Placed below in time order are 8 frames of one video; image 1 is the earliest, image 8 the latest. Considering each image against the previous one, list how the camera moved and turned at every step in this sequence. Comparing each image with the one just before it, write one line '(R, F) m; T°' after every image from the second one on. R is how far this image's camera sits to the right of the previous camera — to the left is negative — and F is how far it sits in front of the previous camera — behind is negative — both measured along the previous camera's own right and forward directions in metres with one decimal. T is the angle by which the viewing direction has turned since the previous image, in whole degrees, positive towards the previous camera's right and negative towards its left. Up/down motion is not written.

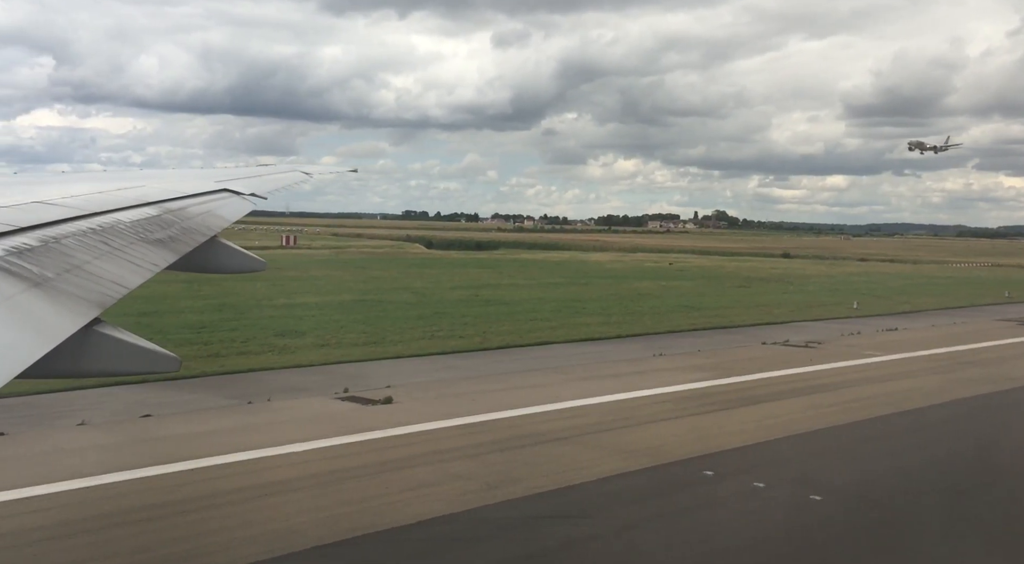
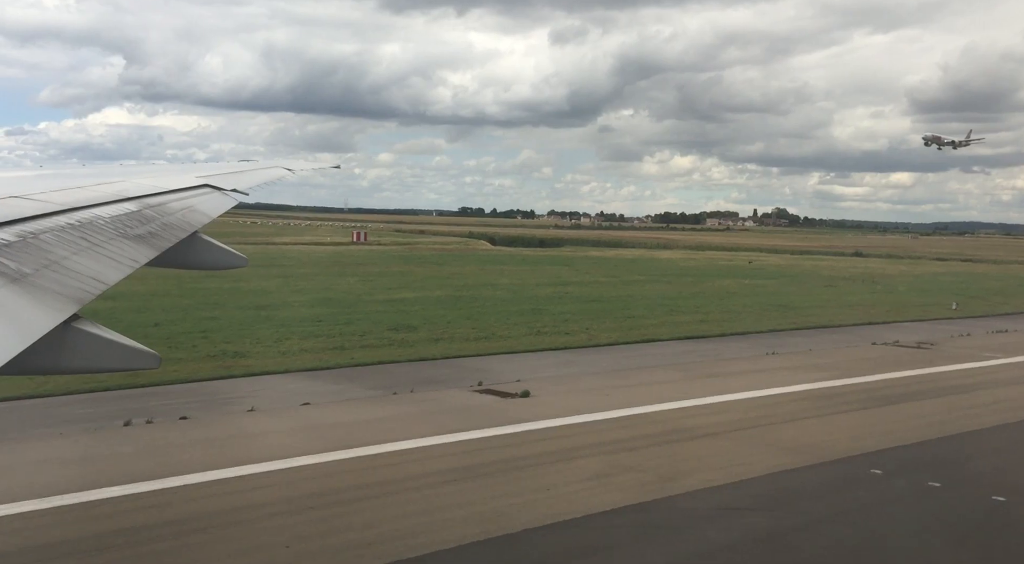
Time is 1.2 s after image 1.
(-0.9, -0.2) m; -5°
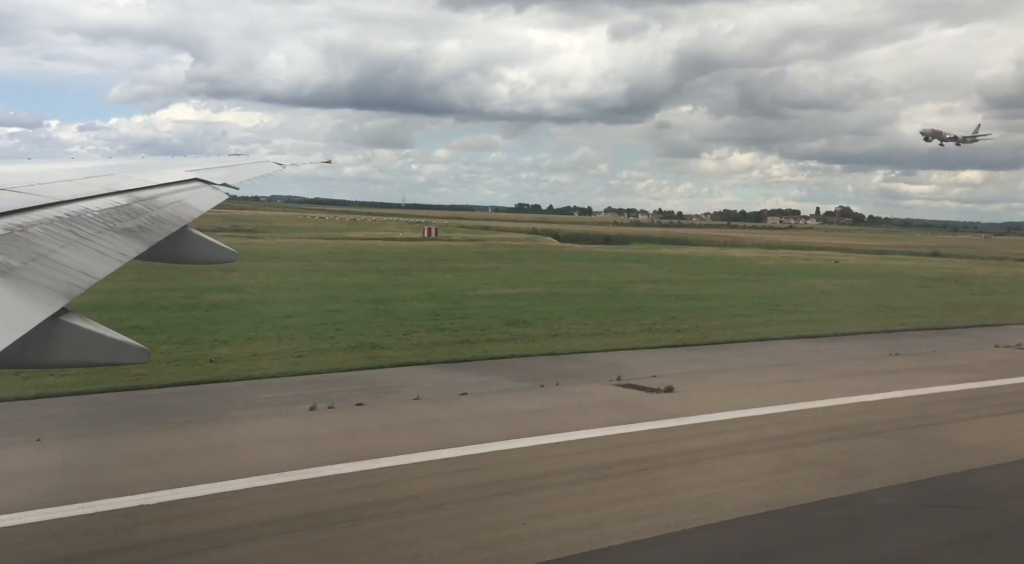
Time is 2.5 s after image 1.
(-1.0, -0.3) m; -5°
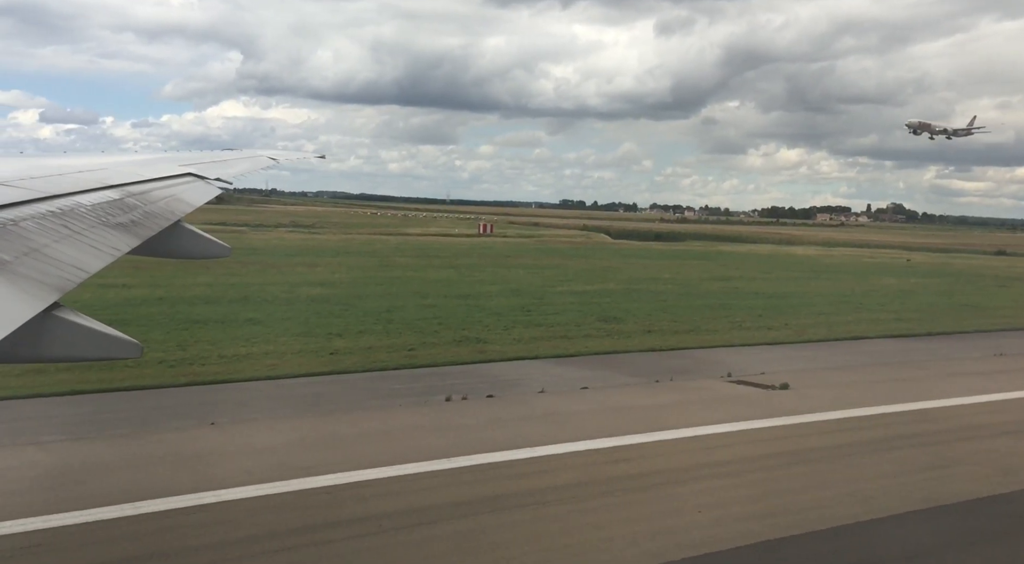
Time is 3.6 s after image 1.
(-0.8, -0.3) m; -4°
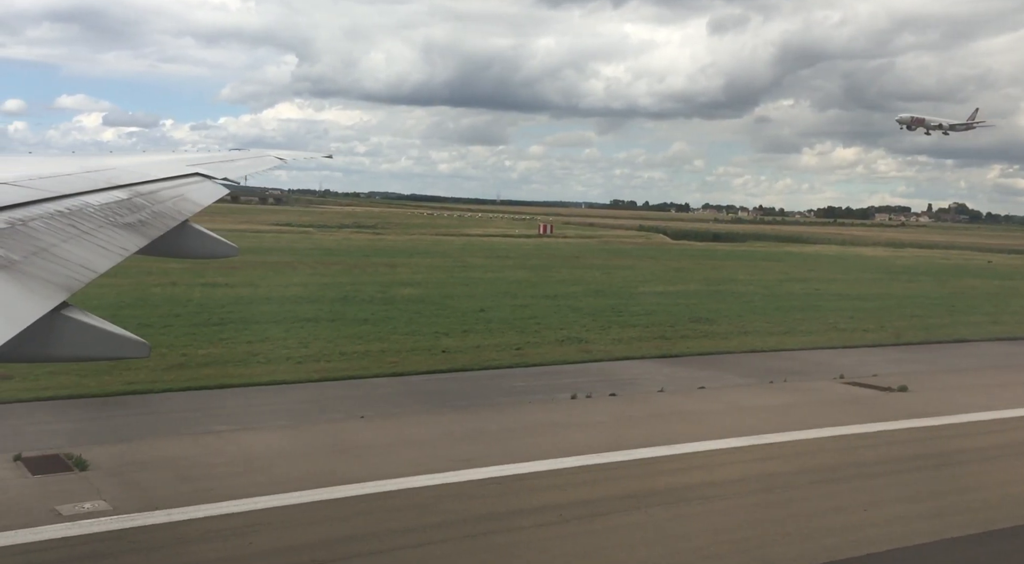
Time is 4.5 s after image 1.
(-0.6, -0.2) m; -5°
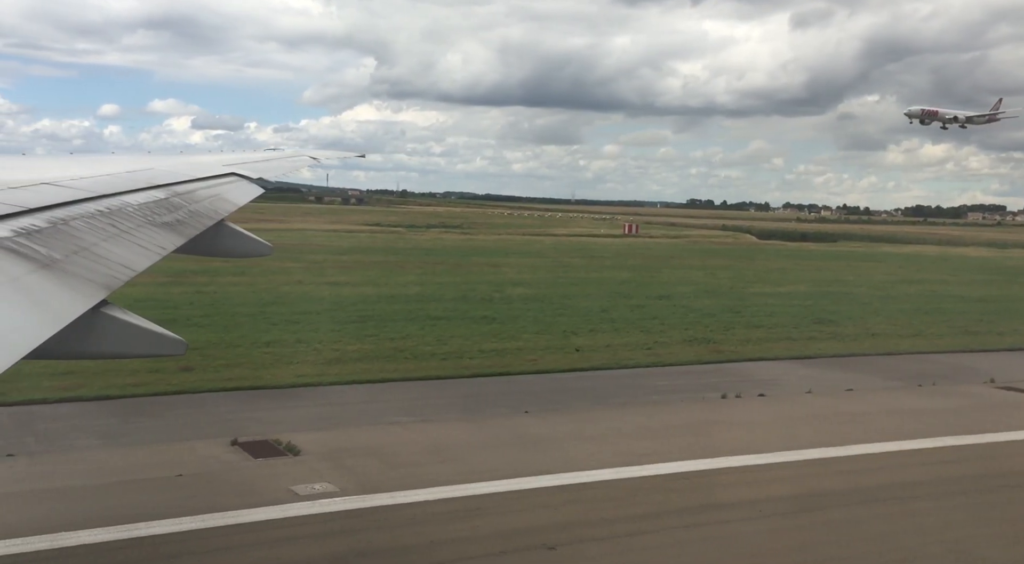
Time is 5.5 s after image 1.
(-0.6, -0.2) m; -6°
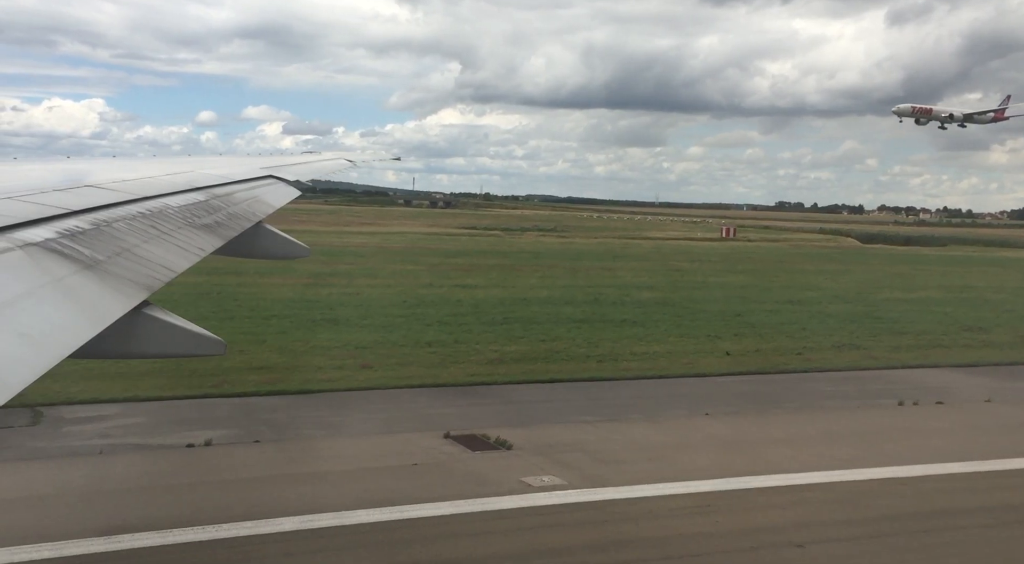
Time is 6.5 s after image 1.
(-0.7, -0.2) m; -7°
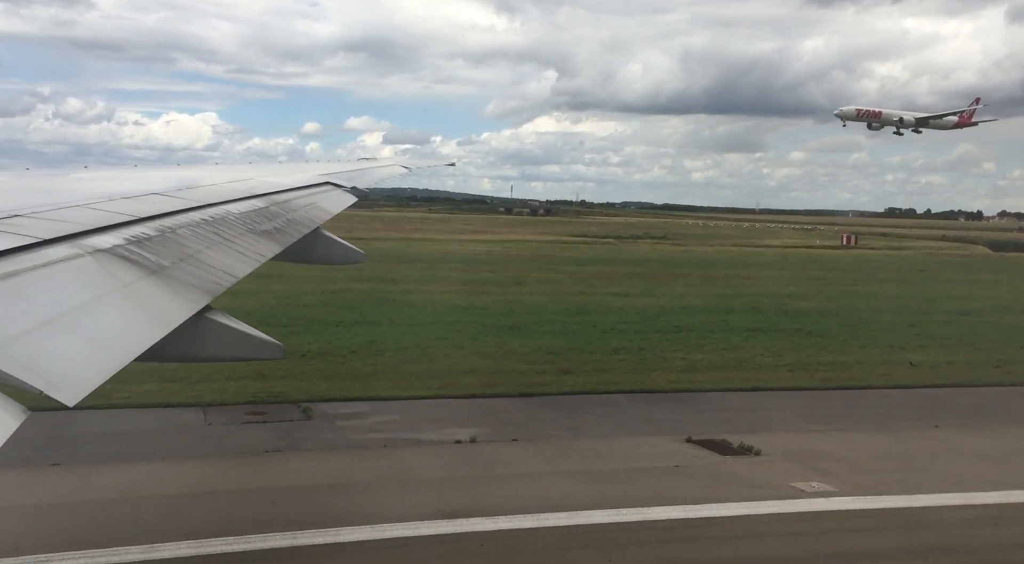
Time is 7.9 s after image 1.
(-0.8, -0.2) m; -8°
